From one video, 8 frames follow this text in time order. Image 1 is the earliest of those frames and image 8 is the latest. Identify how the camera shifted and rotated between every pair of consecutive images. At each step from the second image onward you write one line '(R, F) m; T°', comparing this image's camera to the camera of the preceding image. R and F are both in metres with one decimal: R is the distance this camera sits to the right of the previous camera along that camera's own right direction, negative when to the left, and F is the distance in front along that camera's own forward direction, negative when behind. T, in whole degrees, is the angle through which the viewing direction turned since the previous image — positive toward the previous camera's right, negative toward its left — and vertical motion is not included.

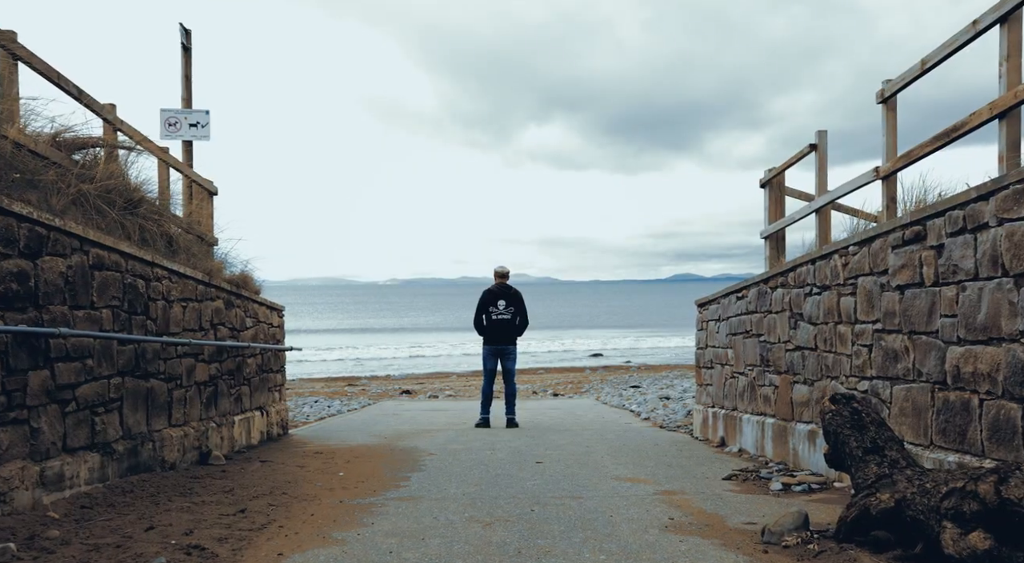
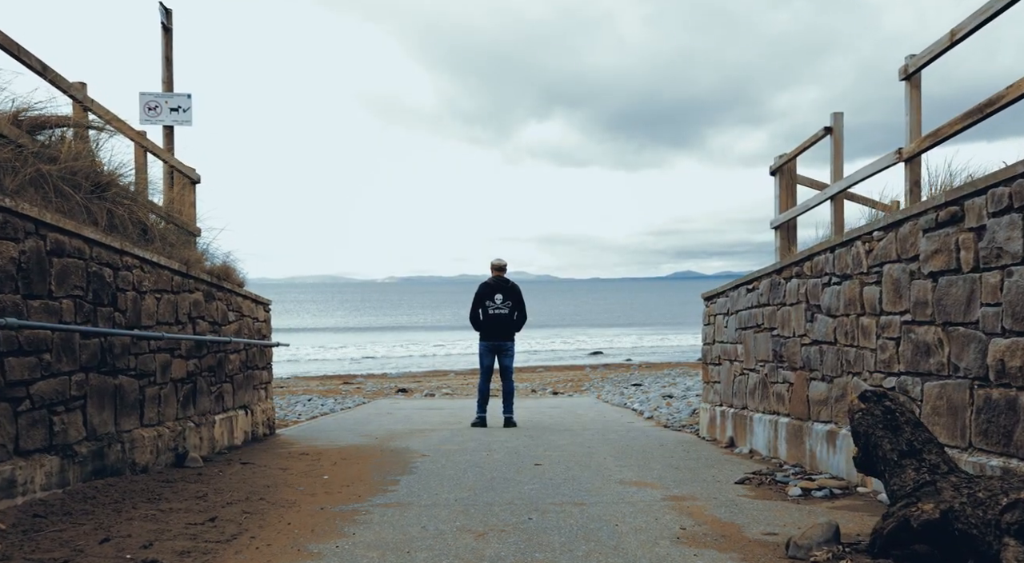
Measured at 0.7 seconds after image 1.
(0.0, +0.4) m; 0°
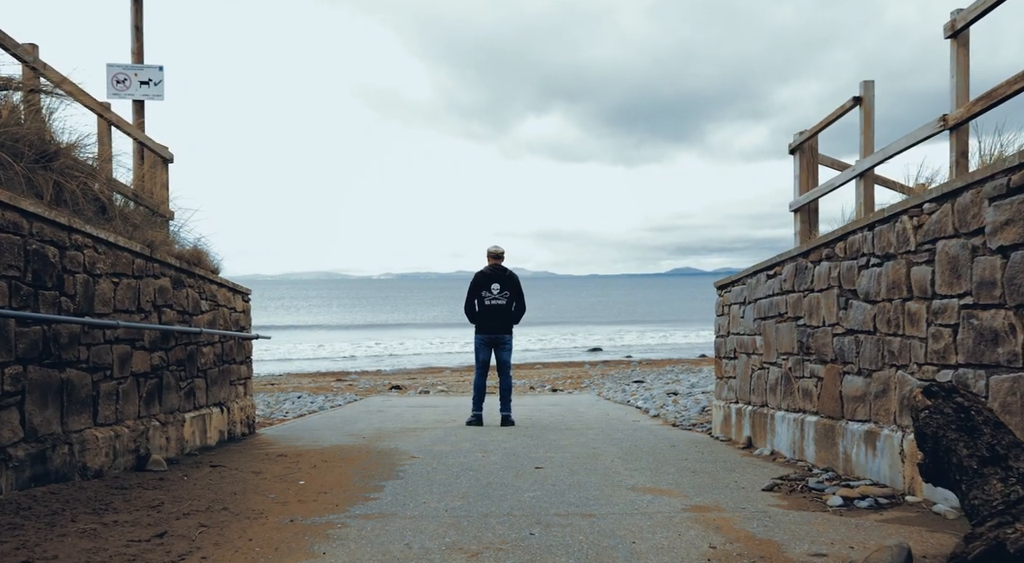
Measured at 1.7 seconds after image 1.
(0.0, +0.6) m; 0°
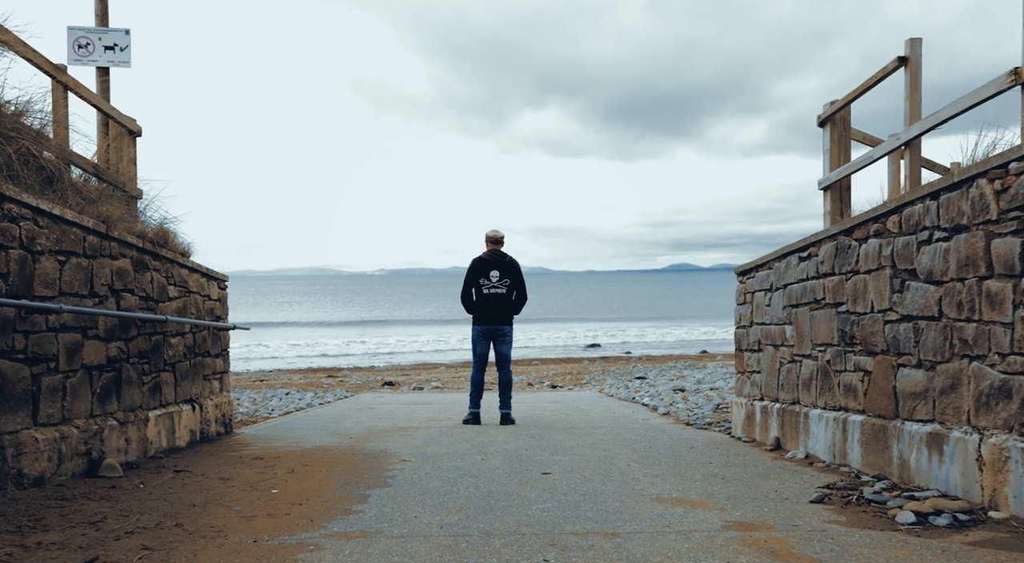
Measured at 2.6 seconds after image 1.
(-0.1, +0.7) m; 0°
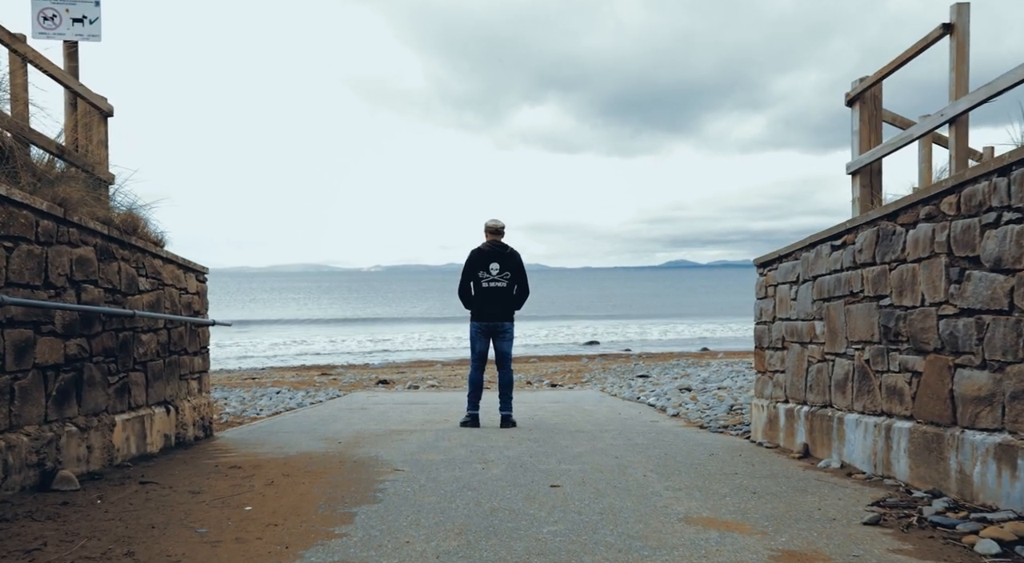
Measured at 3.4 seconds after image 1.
(0.0, +0.5) m; 0°
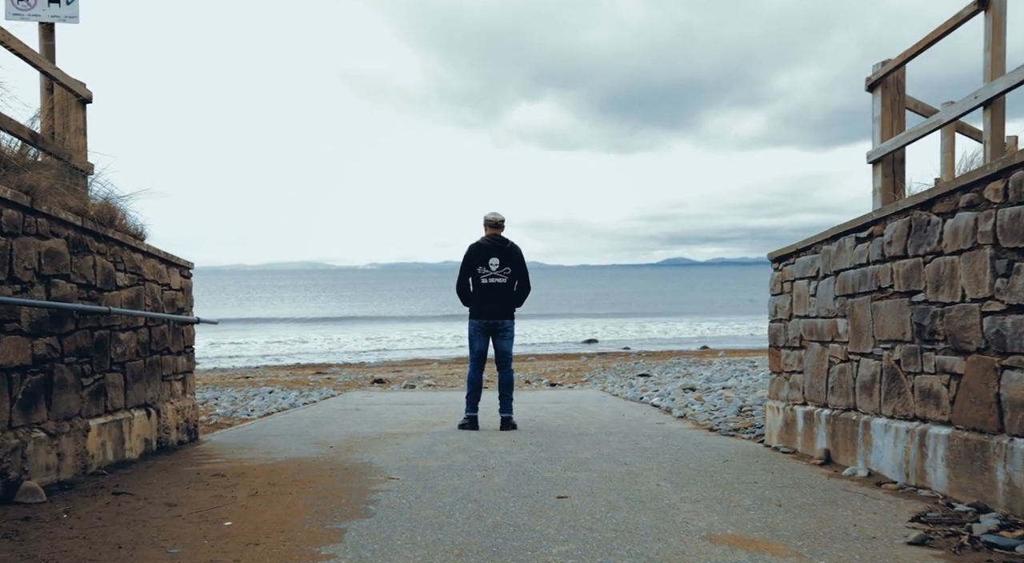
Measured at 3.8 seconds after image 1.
(0.0, +0.3) m; 0°
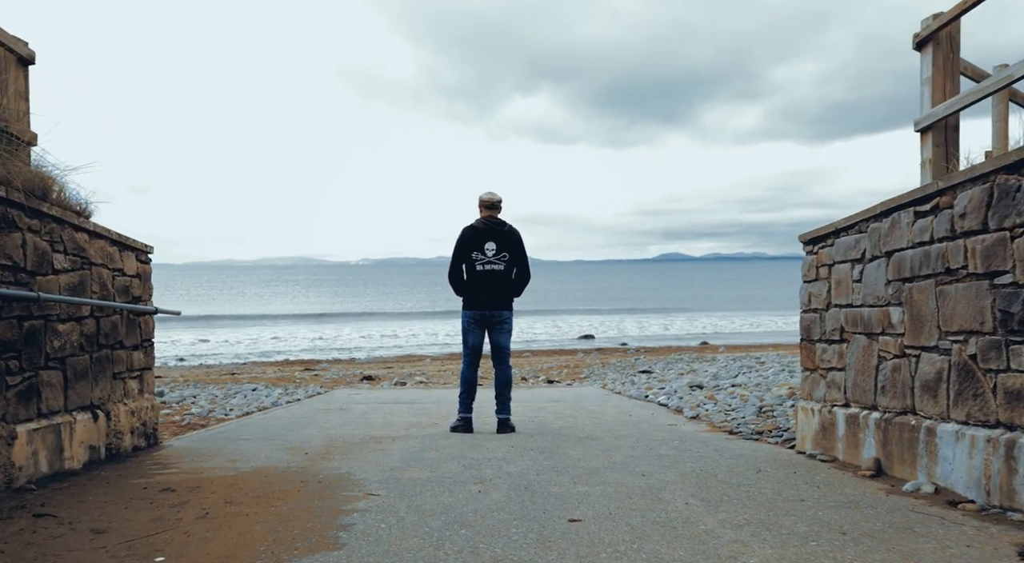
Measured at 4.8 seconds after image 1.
(0.0, +0.7) m; 0°
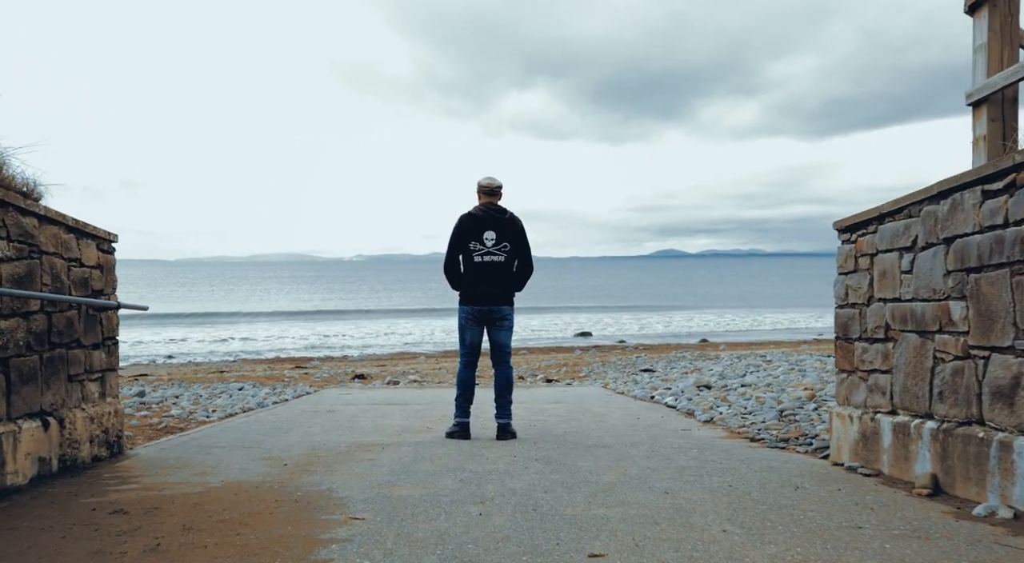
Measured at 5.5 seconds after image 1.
(0.0, +0.6) m; 0°
